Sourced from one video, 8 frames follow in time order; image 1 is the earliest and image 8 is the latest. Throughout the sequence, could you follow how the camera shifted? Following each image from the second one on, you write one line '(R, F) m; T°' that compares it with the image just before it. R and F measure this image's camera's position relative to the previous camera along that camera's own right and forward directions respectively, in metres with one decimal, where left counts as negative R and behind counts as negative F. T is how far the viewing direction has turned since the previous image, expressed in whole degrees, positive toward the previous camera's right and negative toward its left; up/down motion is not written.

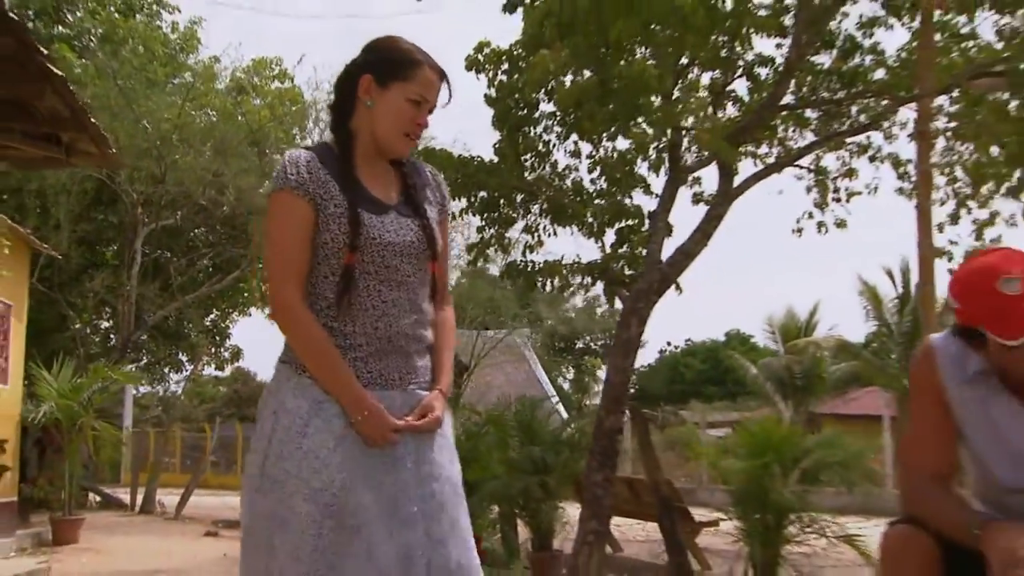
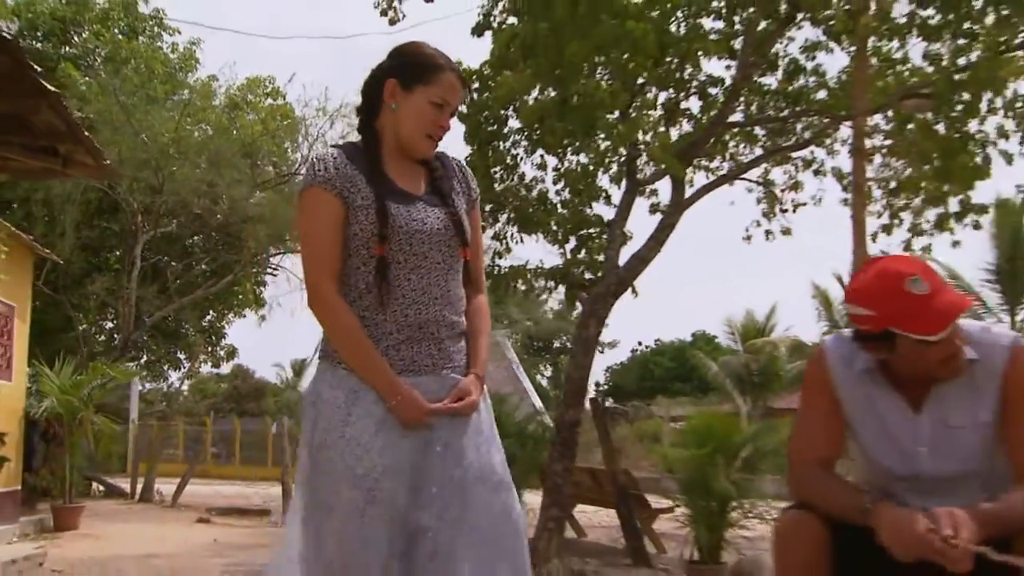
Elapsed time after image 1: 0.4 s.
(+0.2, -0.6) m; 0°
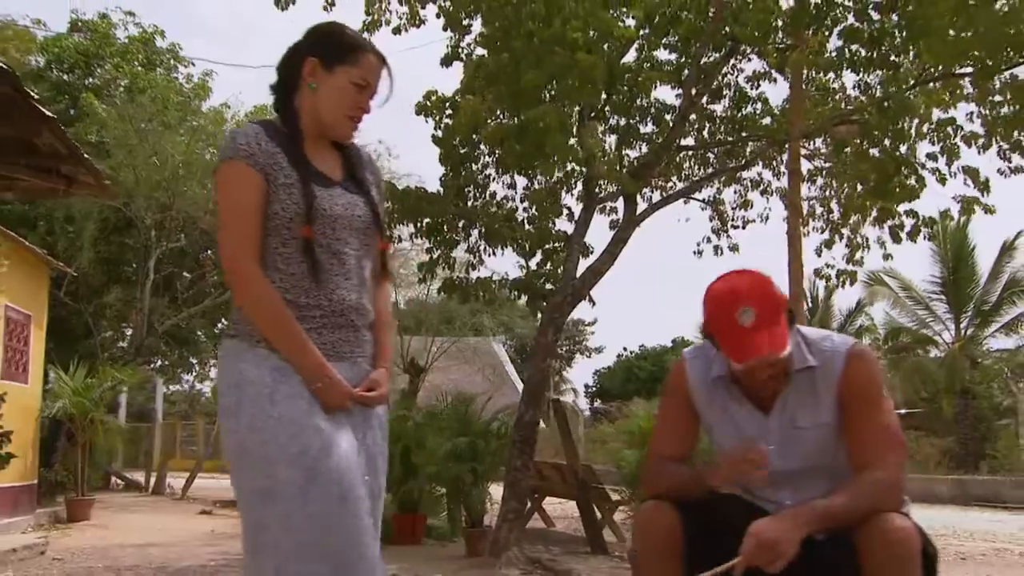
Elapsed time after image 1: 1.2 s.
(+0.5, -0.7) m; -2°
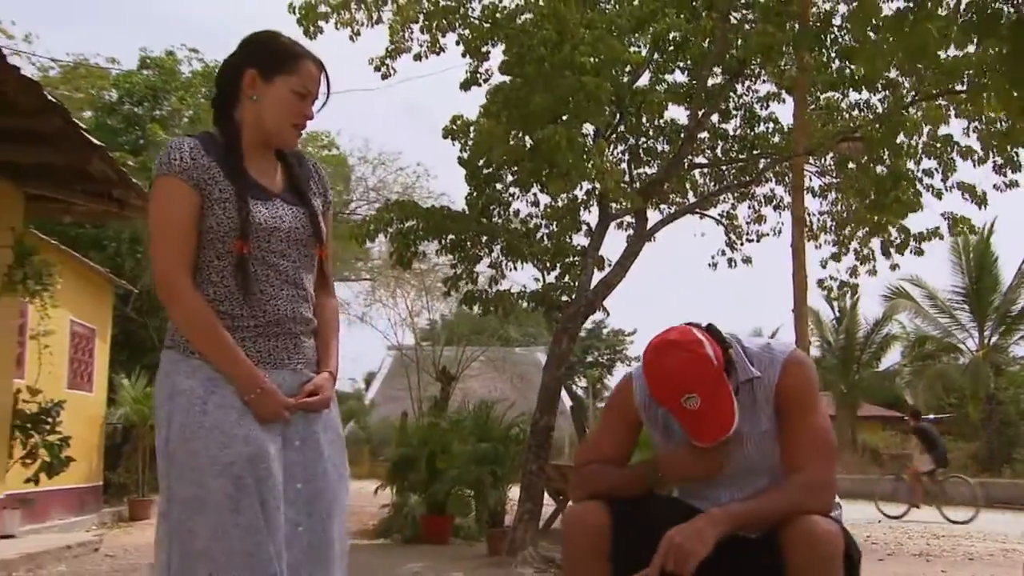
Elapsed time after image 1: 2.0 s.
(+0.6, -0.4) m; -5°
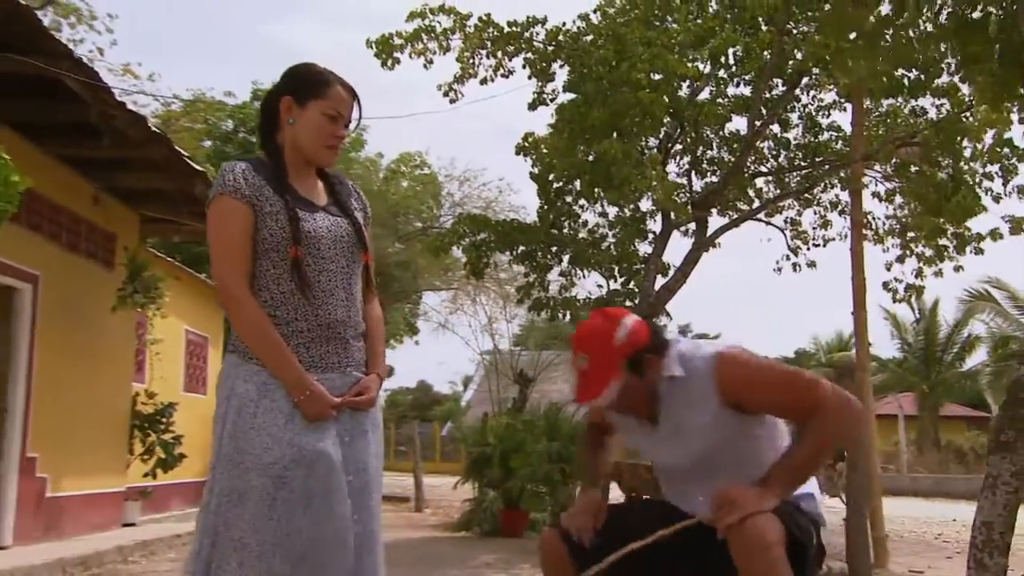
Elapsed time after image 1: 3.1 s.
(+0.5, -0.5) m; -7°
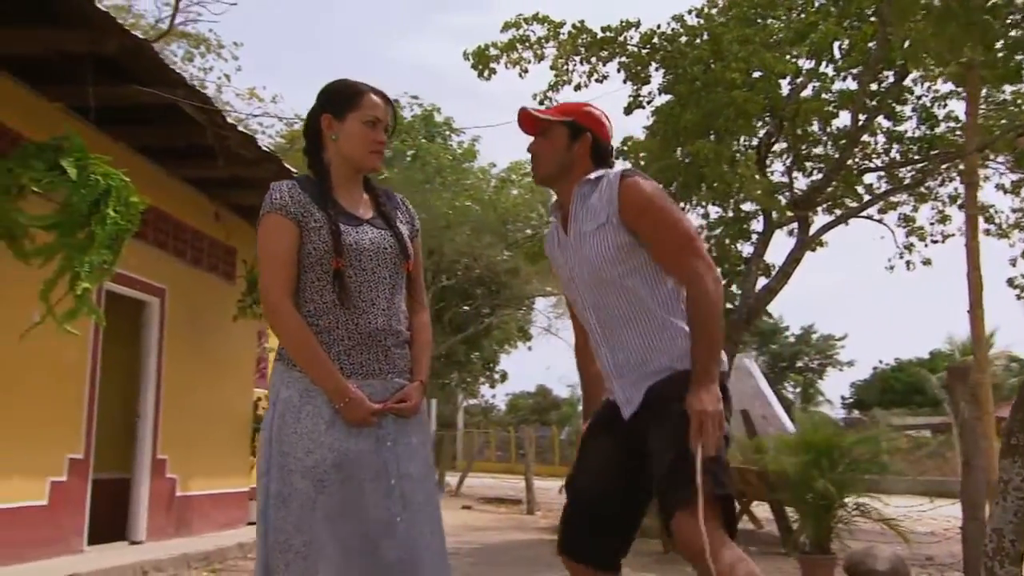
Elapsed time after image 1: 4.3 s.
(+0.3, -0.1) m; -8°
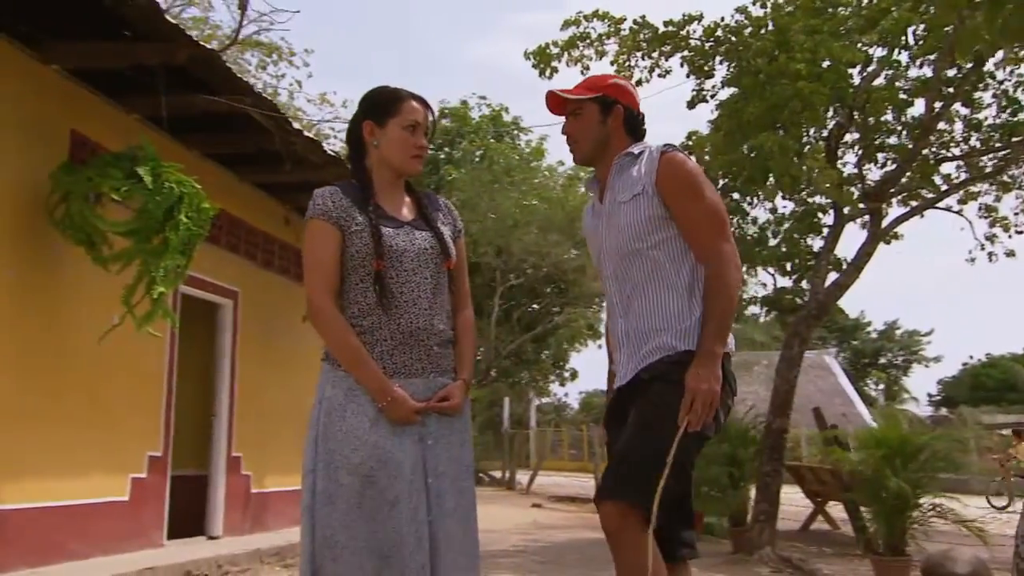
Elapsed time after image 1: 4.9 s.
(+0.1, 0.0) m; -5°
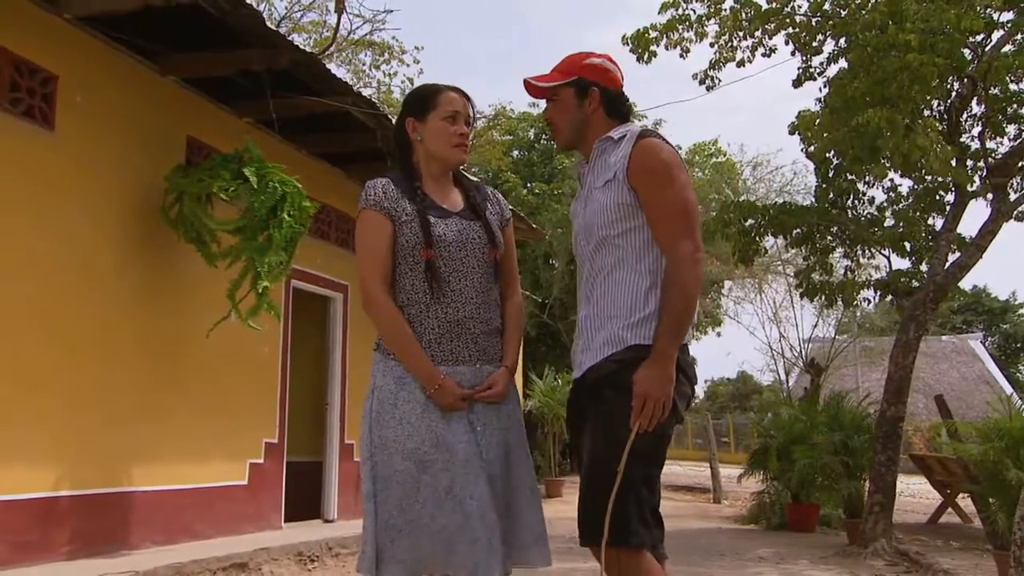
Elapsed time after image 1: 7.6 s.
(+0.3, 0.0) m; -8°
